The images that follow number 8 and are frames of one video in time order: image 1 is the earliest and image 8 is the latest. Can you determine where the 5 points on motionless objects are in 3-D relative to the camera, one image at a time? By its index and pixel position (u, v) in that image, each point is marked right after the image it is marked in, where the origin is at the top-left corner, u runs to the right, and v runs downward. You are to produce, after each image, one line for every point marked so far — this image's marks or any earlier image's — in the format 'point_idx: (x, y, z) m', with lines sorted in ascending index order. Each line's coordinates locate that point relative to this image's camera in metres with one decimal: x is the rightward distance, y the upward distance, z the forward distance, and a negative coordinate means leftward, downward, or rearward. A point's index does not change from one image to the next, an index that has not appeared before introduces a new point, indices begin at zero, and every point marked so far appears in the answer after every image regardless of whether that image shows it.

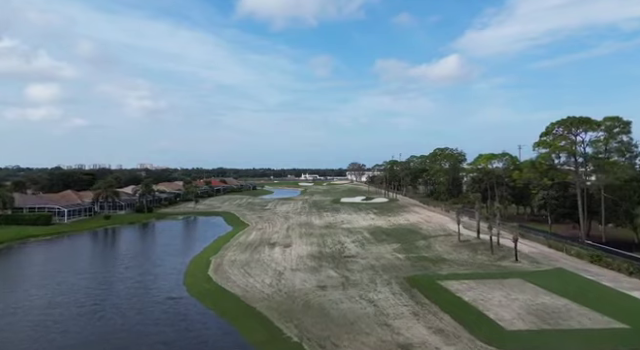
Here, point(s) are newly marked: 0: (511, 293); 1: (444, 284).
0: (+9.7, -6.0, +18.0) m
1: (+7.0, -6.1, +19.9) m
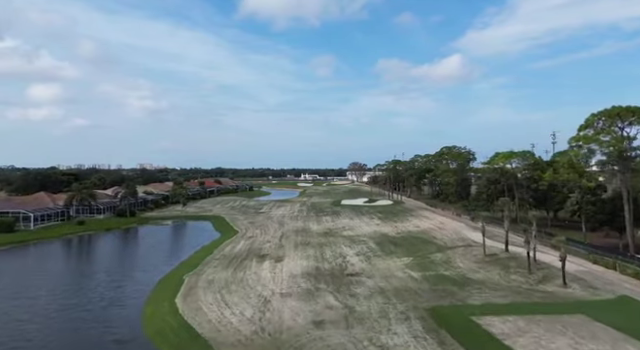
0: (+9.5, -6.0, +13.0) m
1: (+6.8, -6.2, +14.8) m
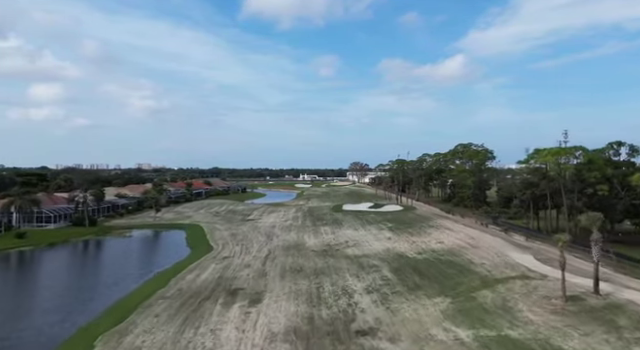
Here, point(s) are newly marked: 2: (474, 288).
0: (+9.2, -6.2, +4.4) m
1: (+6.5, -6.3, +6.2) m
2: (+8.5, -6.2, +19.7) m
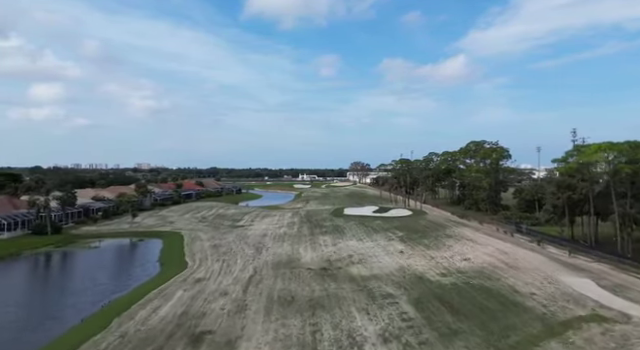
0: (+9.1, -6.3, -1.4) m
1: (+6.4, -6.4, +0.4) m
2: (+8.4, -6.3, +13.9) m
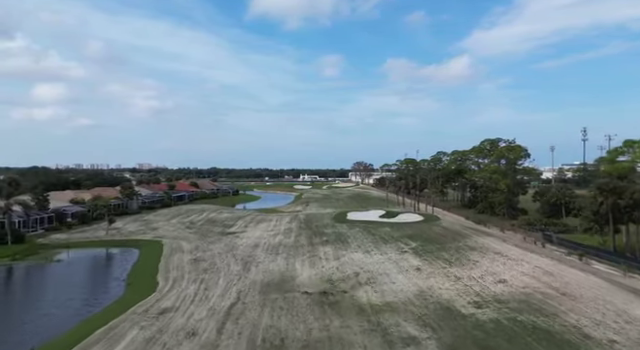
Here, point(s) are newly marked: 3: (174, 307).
0: (+9.0, -6.3, -6.4) m
1: (+6.3, -6.5, -4.5) m
2: (+8.3, -6.4, +9.0) m
3: (-7.4, -6.6, +17.9) m
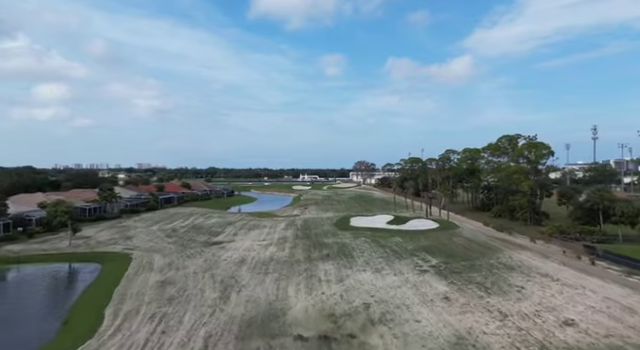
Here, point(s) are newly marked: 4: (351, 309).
0: (+8.9, -6.4, -11.9) m
1: (+6.2, -6.5, -10.0) m
2: (+8.3, -6.5, +3.5) m
3: (-7.4, -6.7, +12.4) m
4: (+1.6, -6.6, +17.8) m
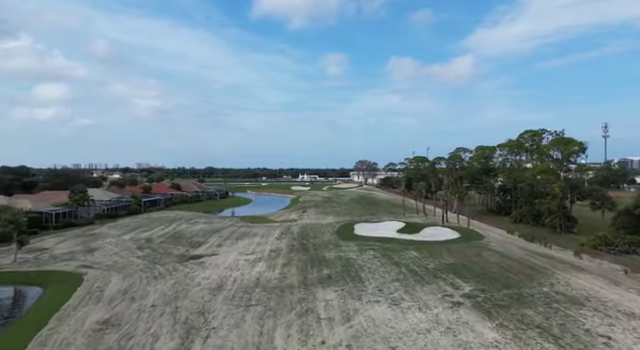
0: (+8.9, -6.5, -17.6) m
1: (+6.2, -6.6, -15.7) m
2: (+8.2, -6.5, -2.2) m
3: (-7.4, -6.8, +6.6) m
4: (+1.5, -6.7, +12.0) m
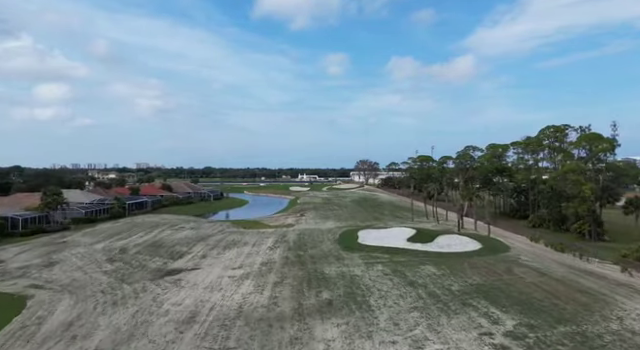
0: (+8.8, -6.5, -21.9) m
1: (+6.1, -6.7, -20.1) m
2: (+8.2, -6.6, -6.6) m
3: (-7.5, -6.8, +2.3) m
4: (+1.4, -6.7, +7.7) m
